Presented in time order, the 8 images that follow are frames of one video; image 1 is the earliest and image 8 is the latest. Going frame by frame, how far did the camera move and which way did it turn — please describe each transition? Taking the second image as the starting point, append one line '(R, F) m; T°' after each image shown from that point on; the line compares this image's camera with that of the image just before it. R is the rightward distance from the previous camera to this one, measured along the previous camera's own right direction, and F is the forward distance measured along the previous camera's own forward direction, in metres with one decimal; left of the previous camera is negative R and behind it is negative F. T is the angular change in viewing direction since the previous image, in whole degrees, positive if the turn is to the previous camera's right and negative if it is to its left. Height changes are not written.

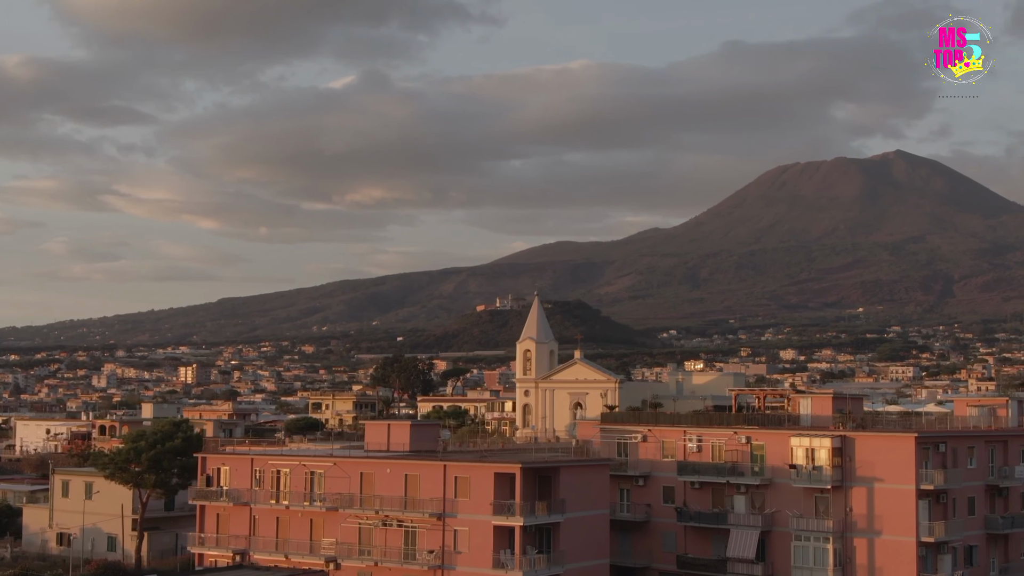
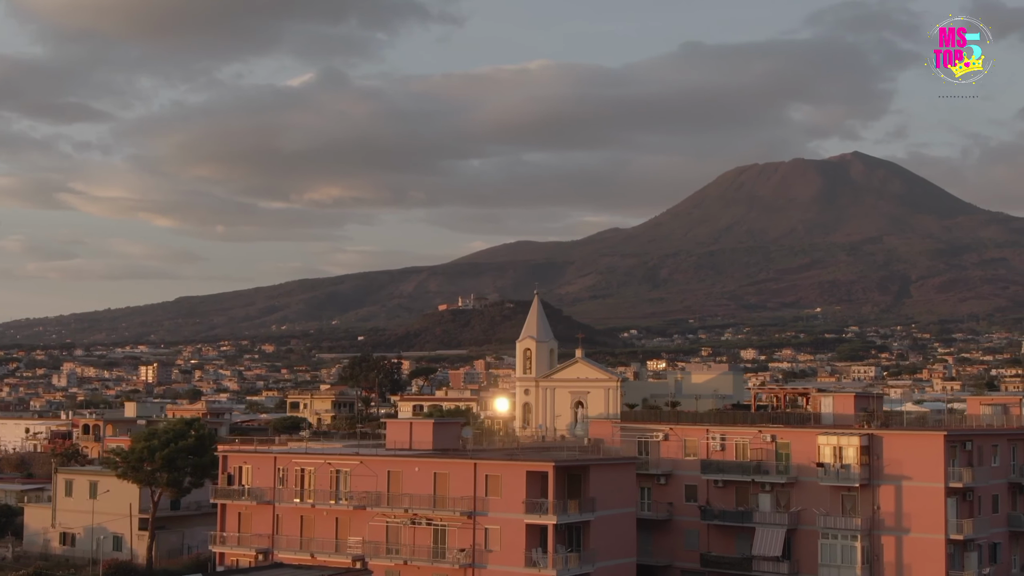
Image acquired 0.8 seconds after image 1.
(-2.0, +0.1) m; +1°
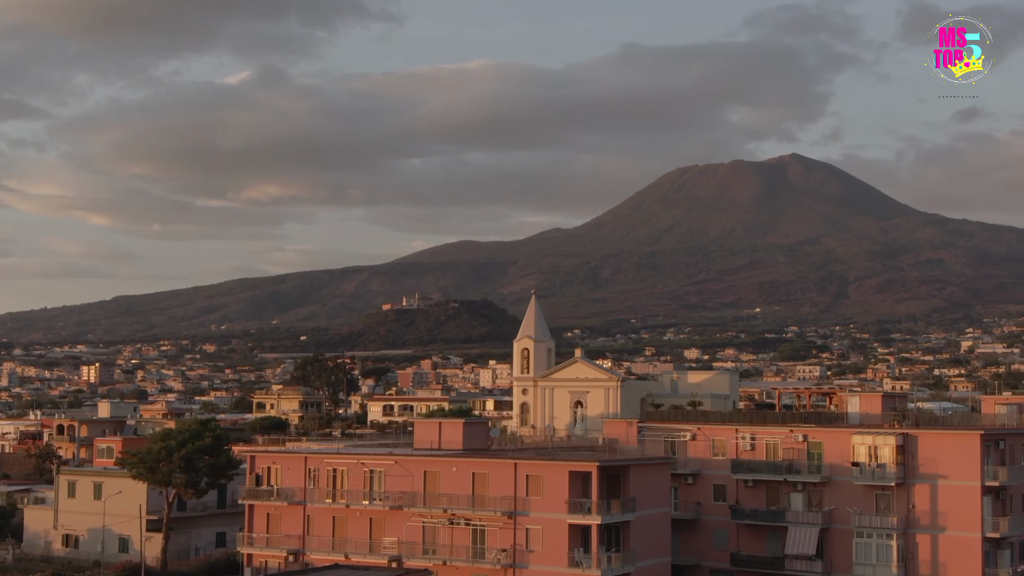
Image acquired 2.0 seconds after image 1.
(-2.8, +0.2) m; +2°
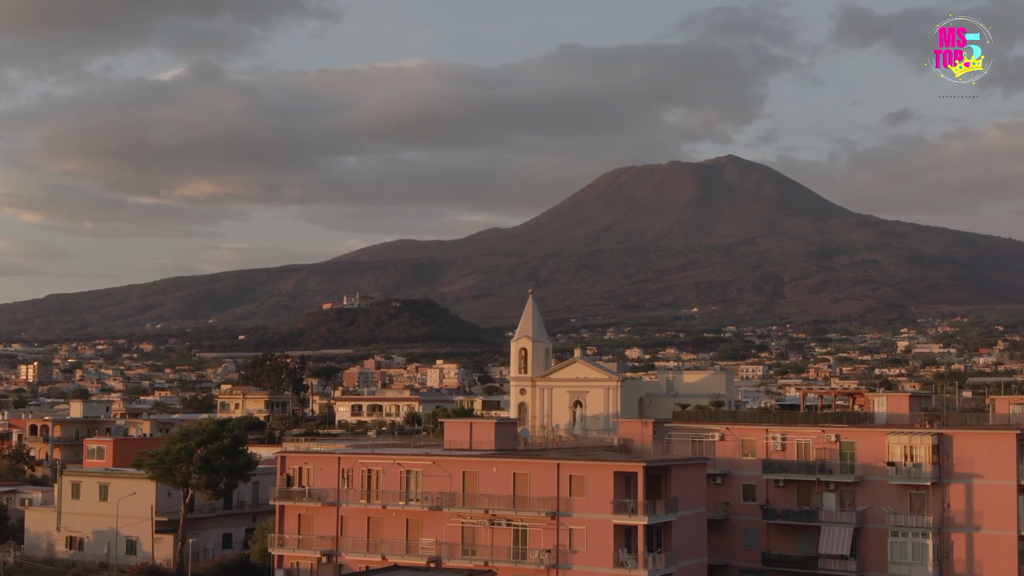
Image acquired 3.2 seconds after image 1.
(-2.9, +0.2) m; +2°
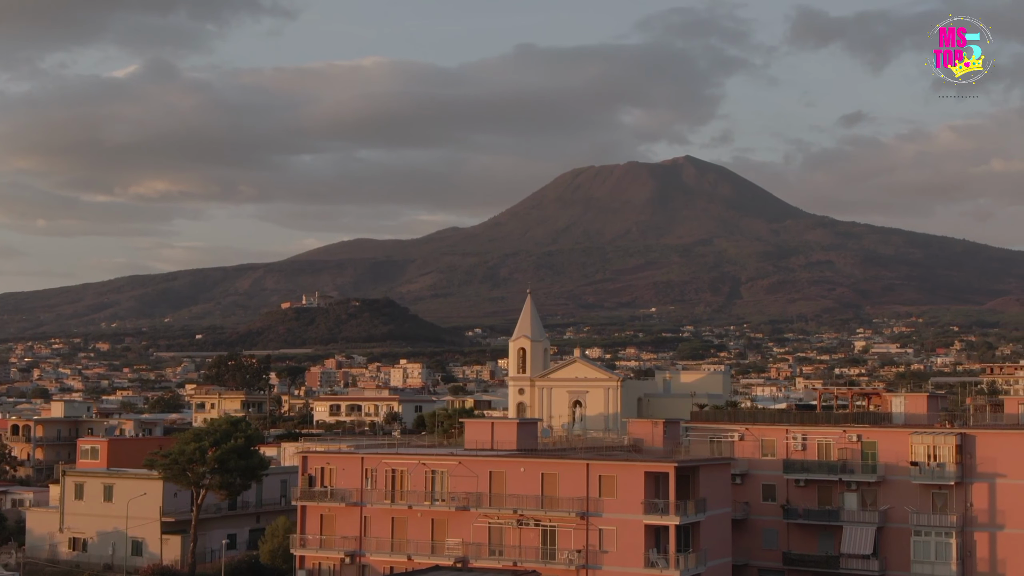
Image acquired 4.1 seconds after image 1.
(-2.0, +0.1) m; +2°
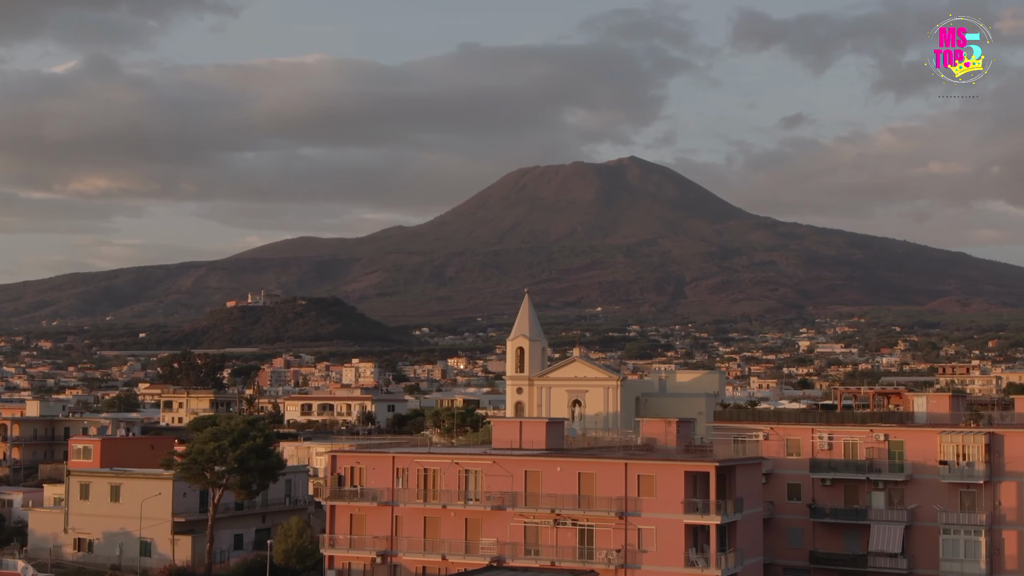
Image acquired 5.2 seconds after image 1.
(-2.6, +0.1) m; +2°
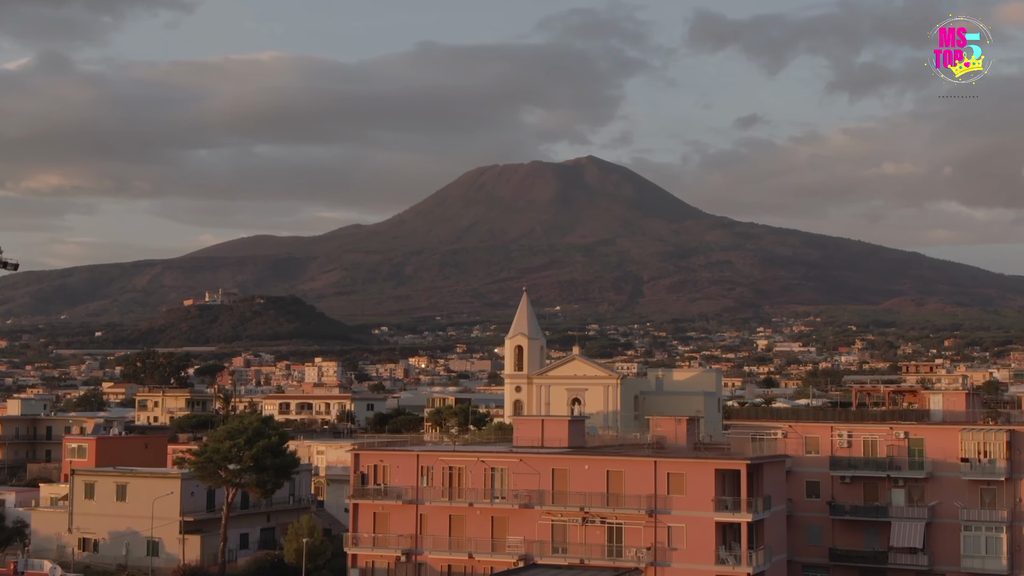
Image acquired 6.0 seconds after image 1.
(-2.0, +0.1) m; +2°
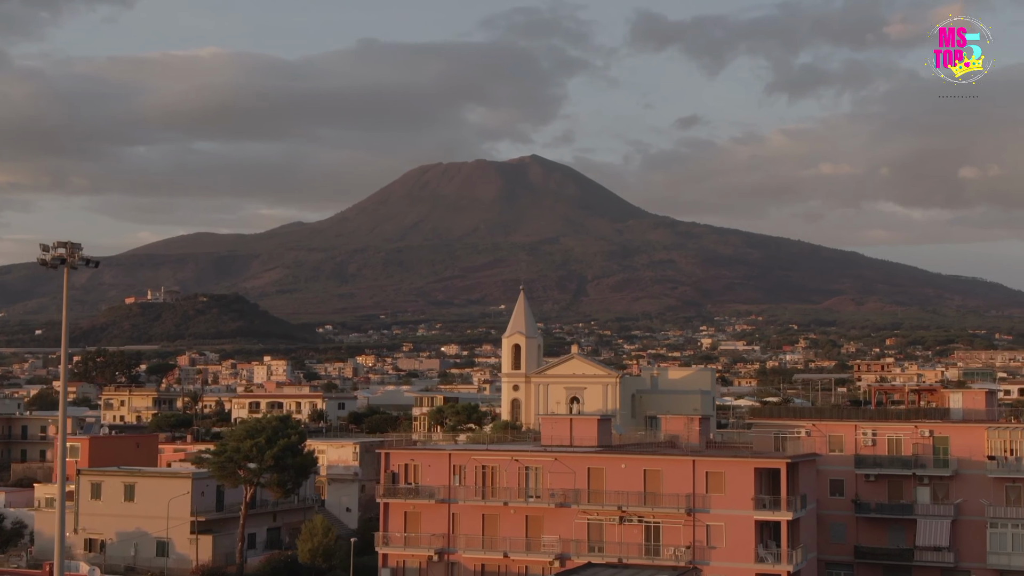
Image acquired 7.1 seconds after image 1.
(-2.6, +0.1) m; +2°
